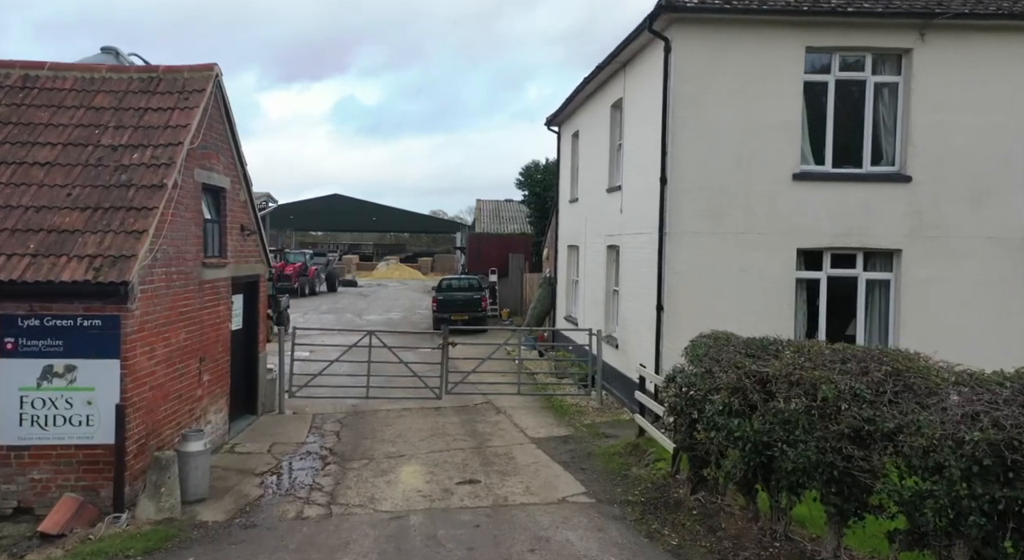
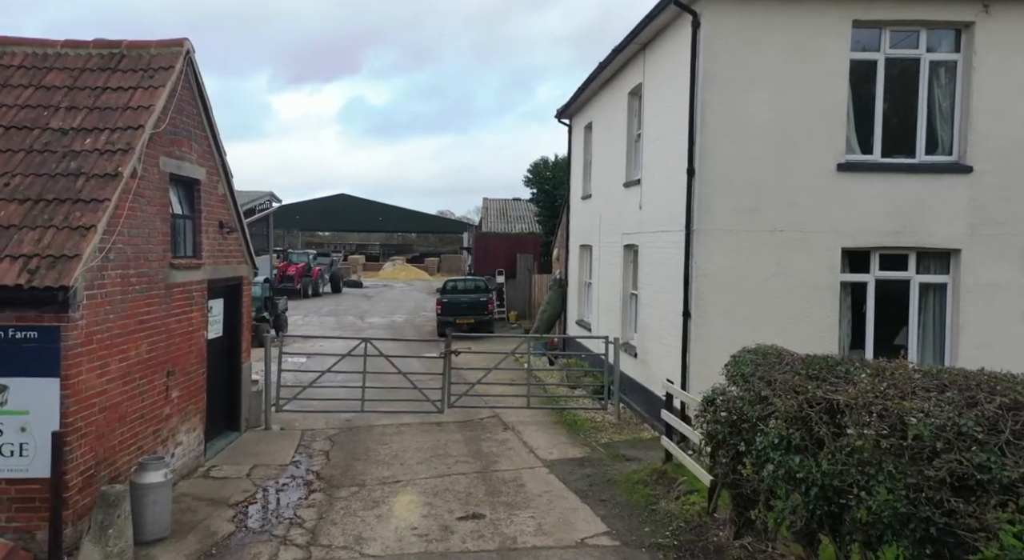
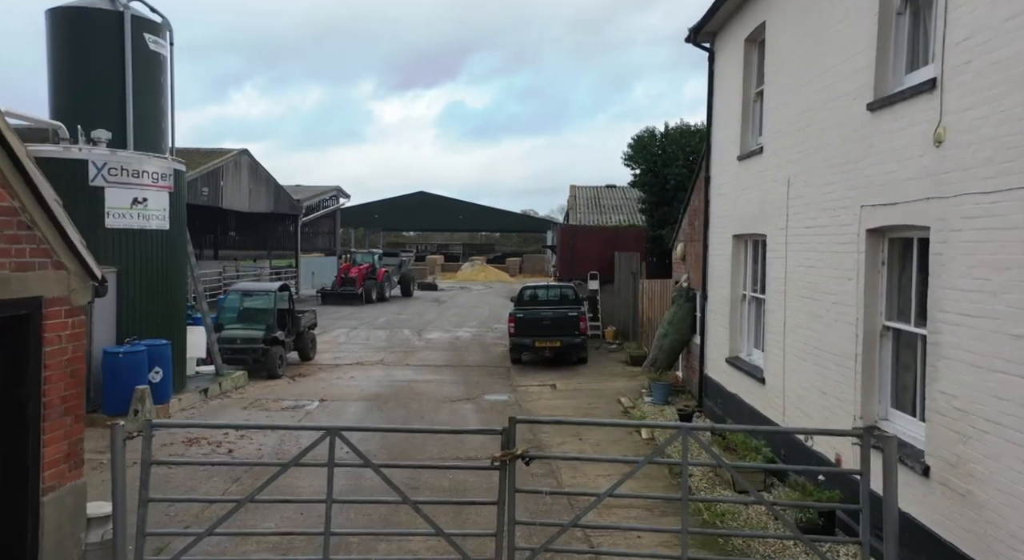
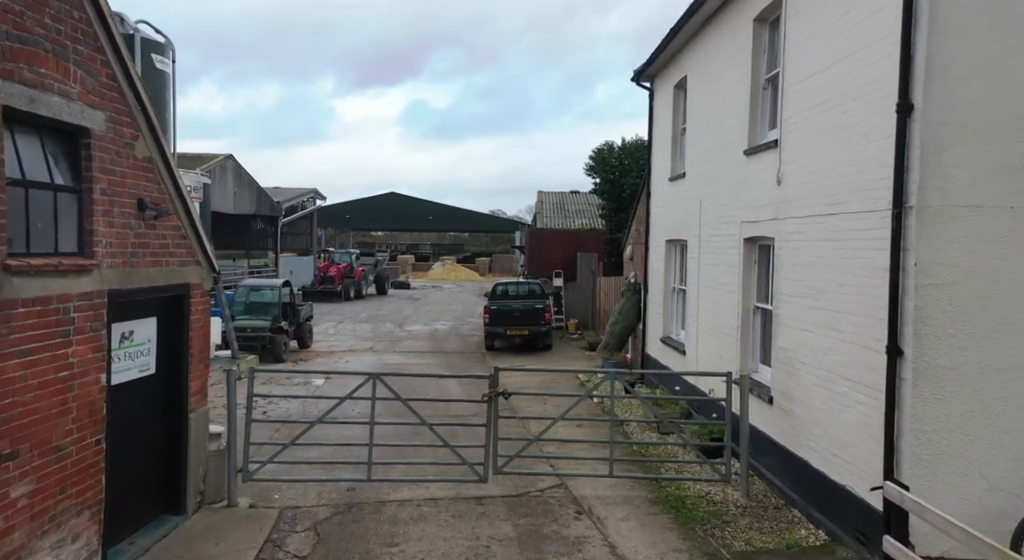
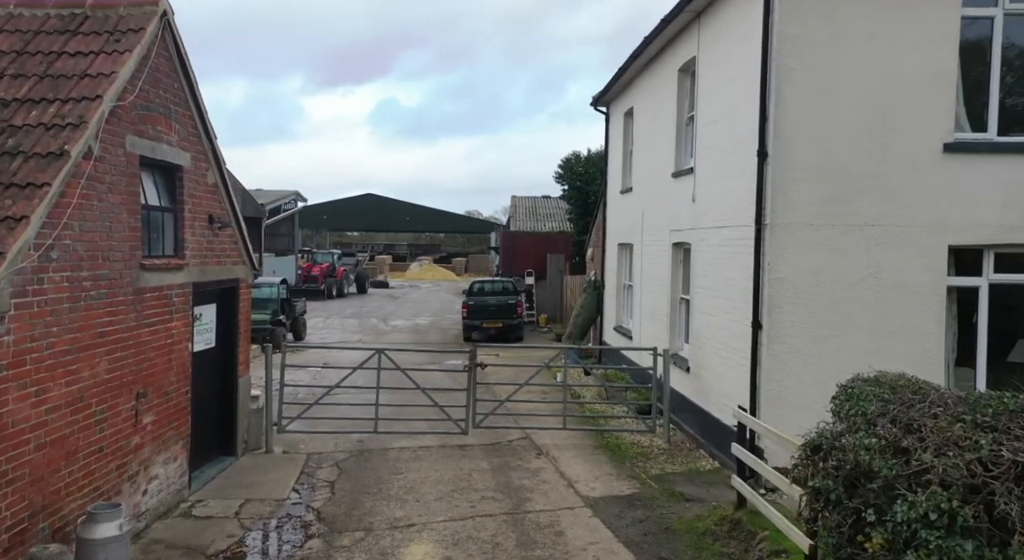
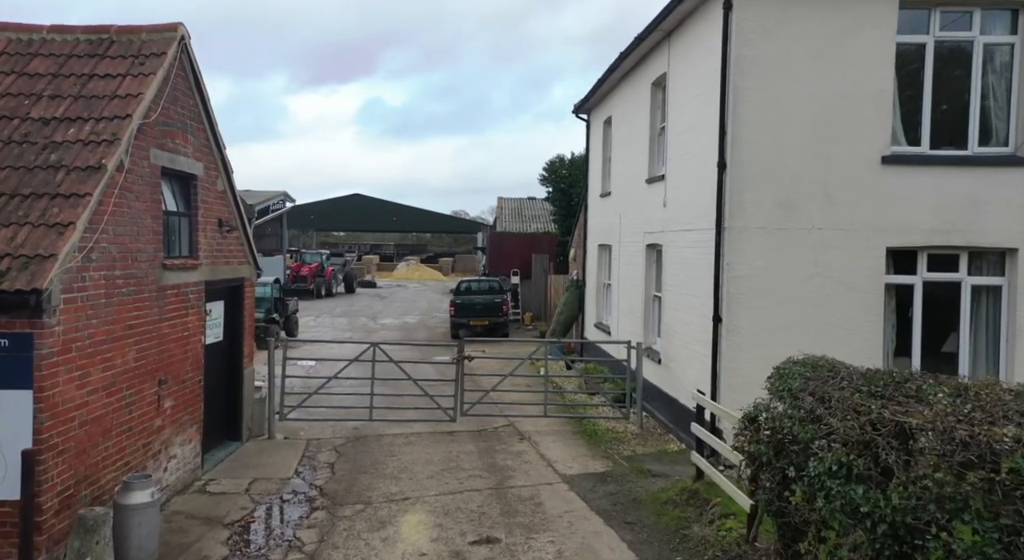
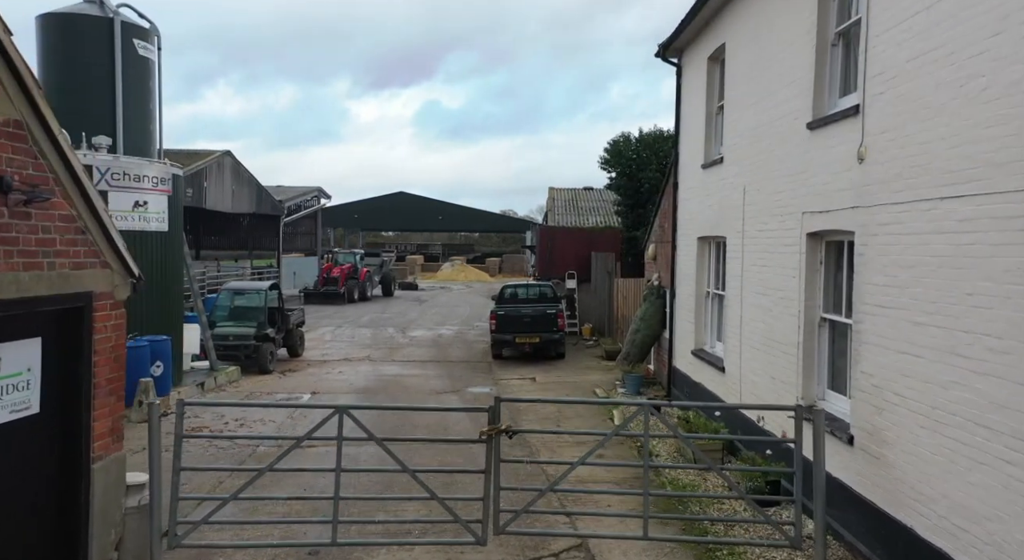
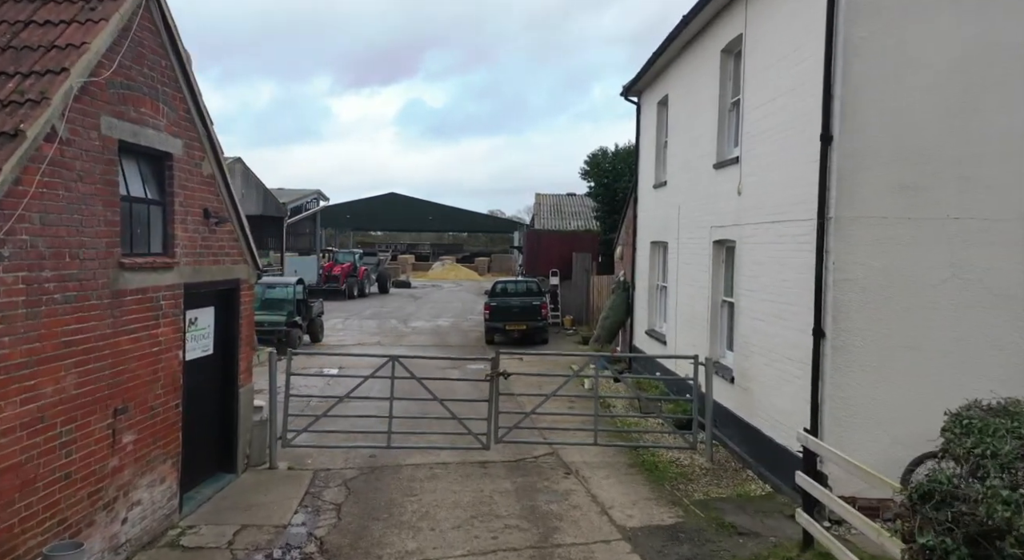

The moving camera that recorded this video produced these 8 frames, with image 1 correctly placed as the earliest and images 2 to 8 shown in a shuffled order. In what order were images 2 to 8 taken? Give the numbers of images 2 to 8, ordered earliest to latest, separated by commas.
2, 6, 5, 8, 4, 7, 3
